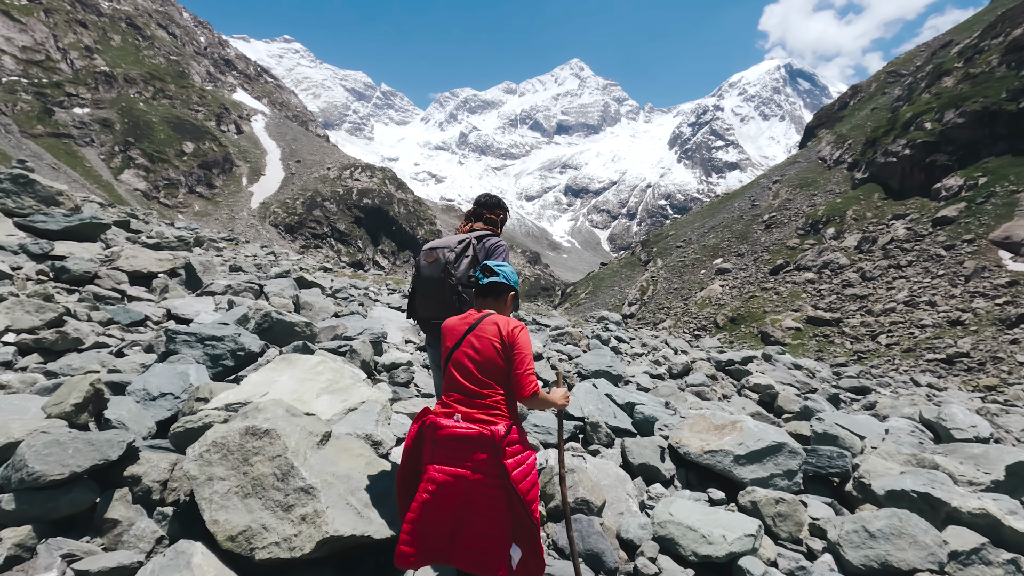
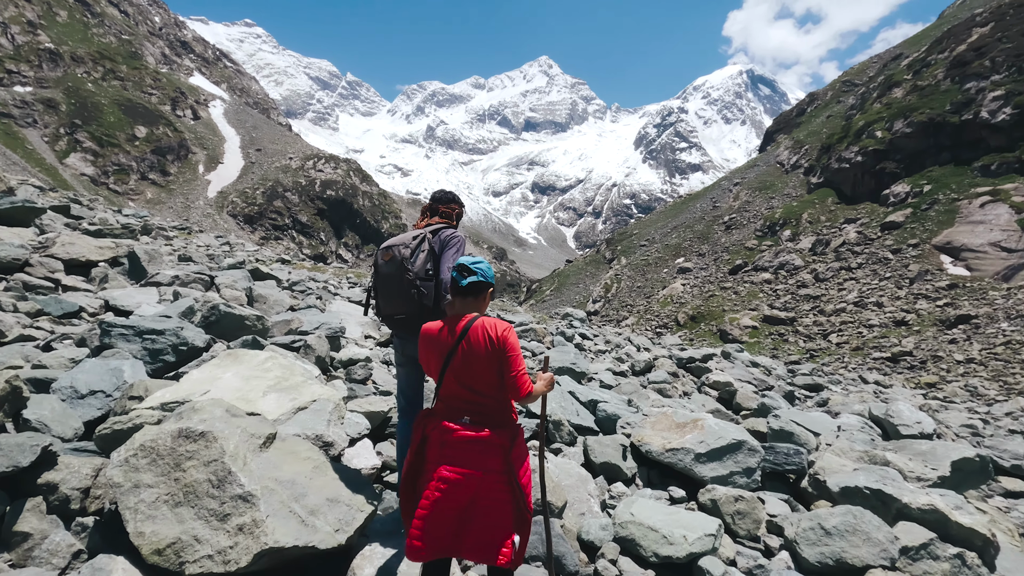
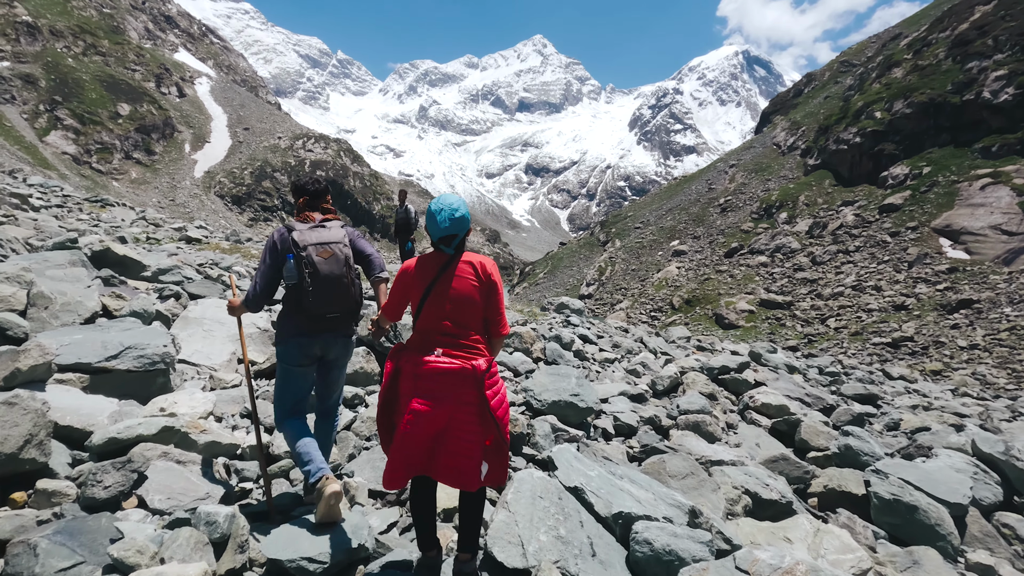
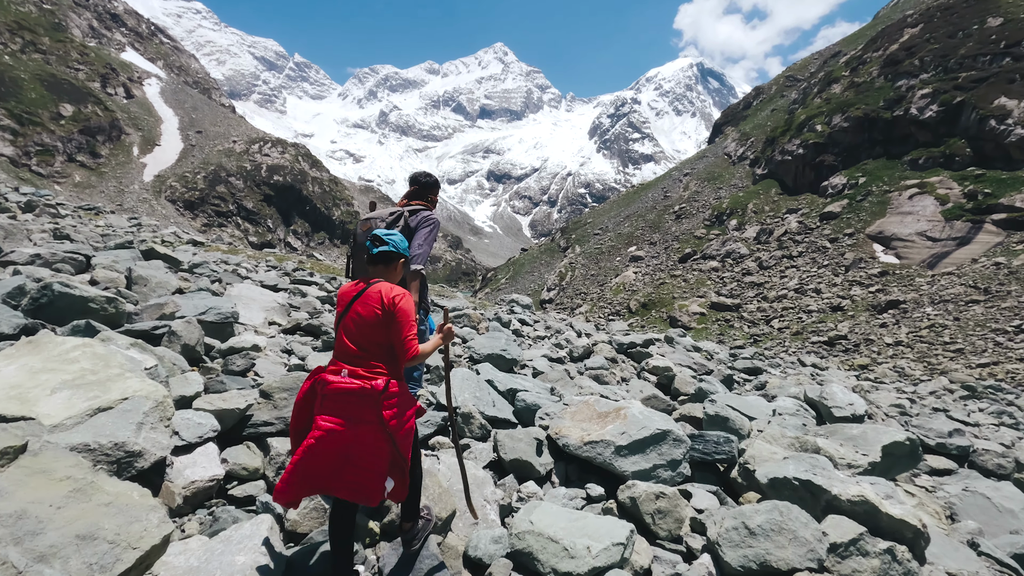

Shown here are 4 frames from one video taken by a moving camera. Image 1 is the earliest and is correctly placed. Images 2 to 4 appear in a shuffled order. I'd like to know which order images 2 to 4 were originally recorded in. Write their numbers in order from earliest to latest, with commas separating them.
2, 4, 3
